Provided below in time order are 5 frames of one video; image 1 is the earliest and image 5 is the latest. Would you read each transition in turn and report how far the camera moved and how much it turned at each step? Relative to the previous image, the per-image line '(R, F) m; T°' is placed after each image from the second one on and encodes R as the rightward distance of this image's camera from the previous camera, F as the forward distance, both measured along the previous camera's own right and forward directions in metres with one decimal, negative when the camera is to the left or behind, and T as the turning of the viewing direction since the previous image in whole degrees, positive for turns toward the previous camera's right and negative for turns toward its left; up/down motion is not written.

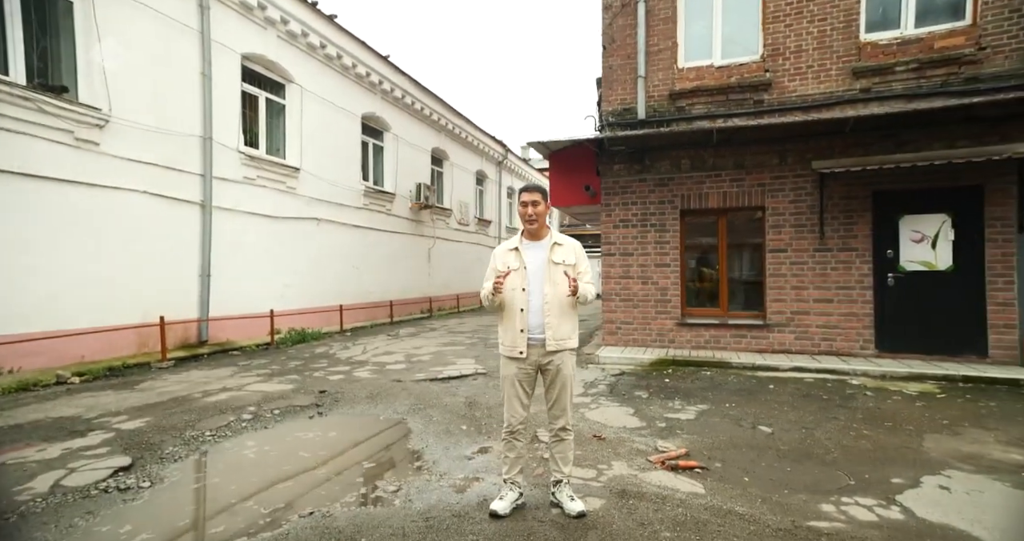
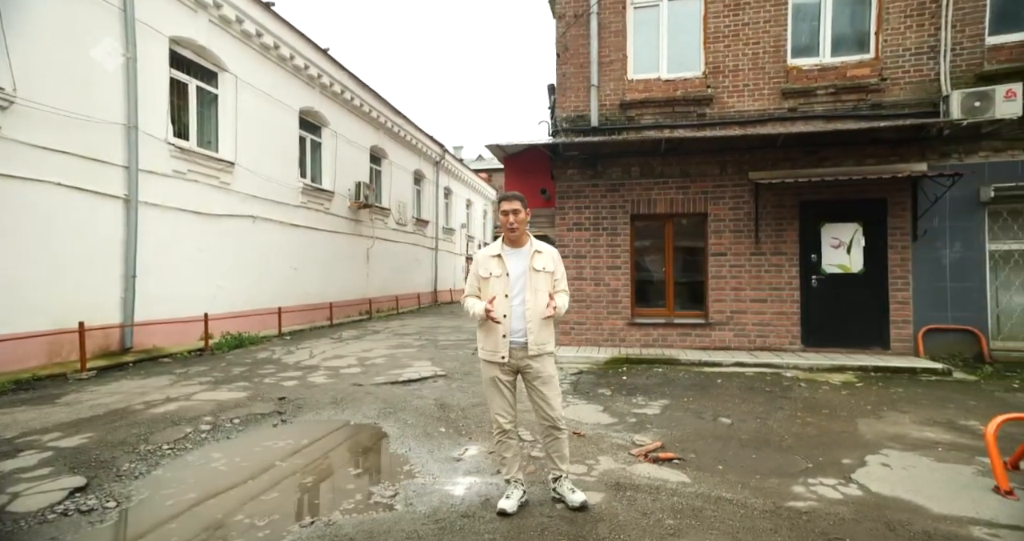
(-0.4, 0.0) m; +8°
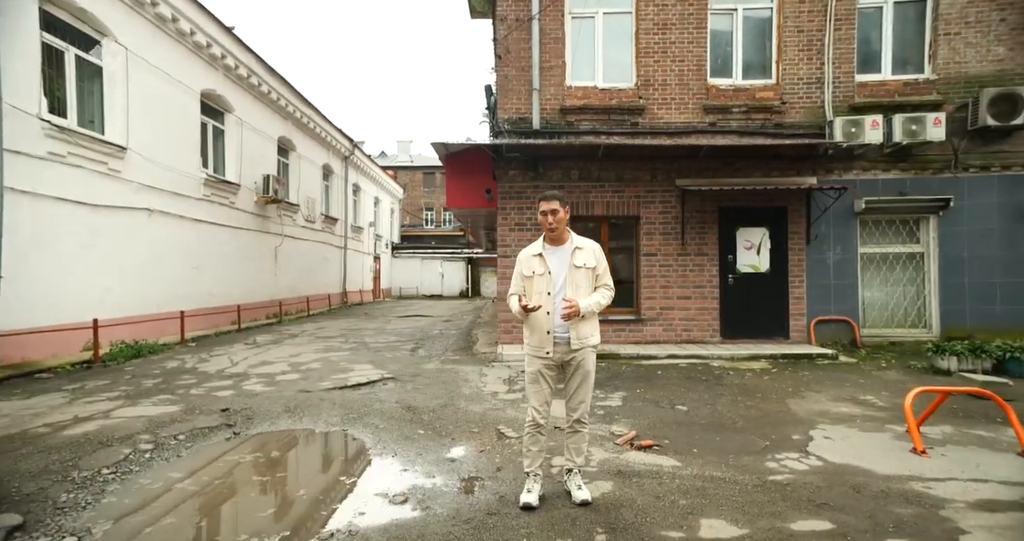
(-0.6, 0.0) m; +11°
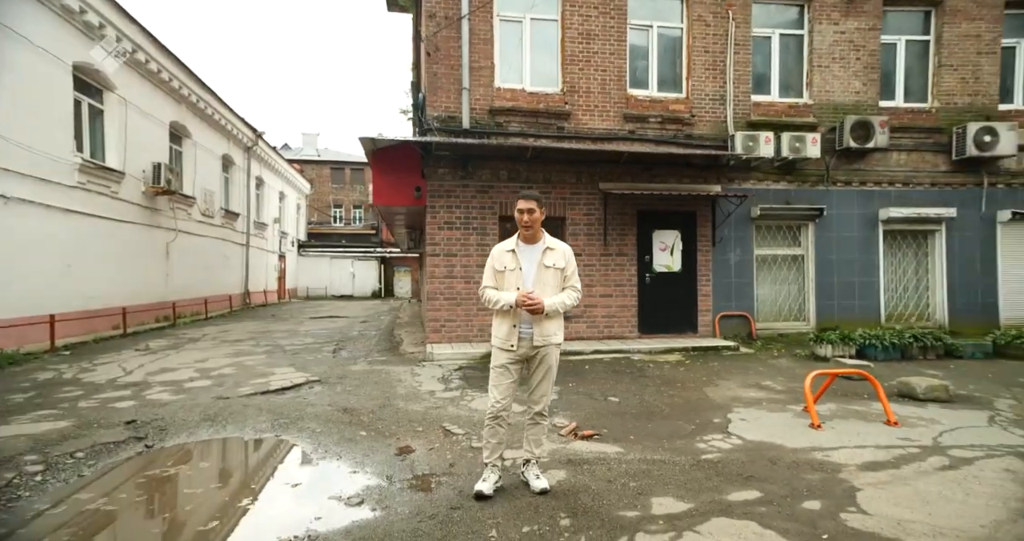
(-0.2, 0.0) m; +10°
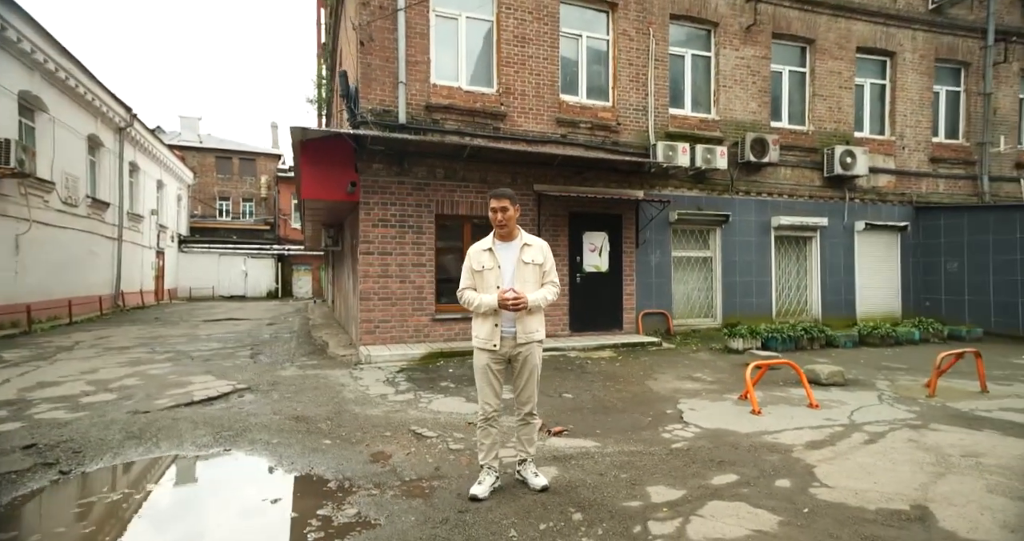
(-0.5, 0.0) m; +11°
